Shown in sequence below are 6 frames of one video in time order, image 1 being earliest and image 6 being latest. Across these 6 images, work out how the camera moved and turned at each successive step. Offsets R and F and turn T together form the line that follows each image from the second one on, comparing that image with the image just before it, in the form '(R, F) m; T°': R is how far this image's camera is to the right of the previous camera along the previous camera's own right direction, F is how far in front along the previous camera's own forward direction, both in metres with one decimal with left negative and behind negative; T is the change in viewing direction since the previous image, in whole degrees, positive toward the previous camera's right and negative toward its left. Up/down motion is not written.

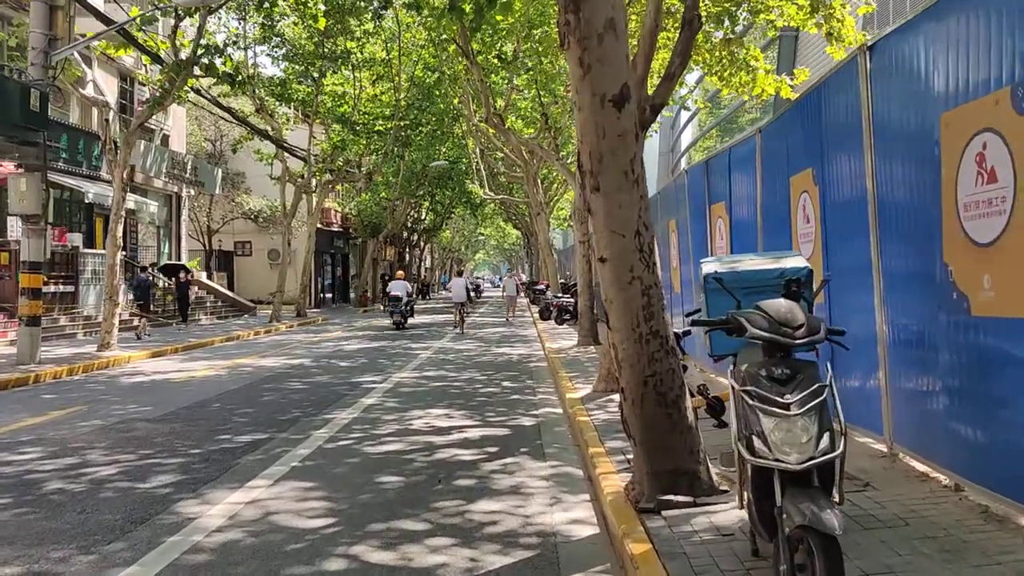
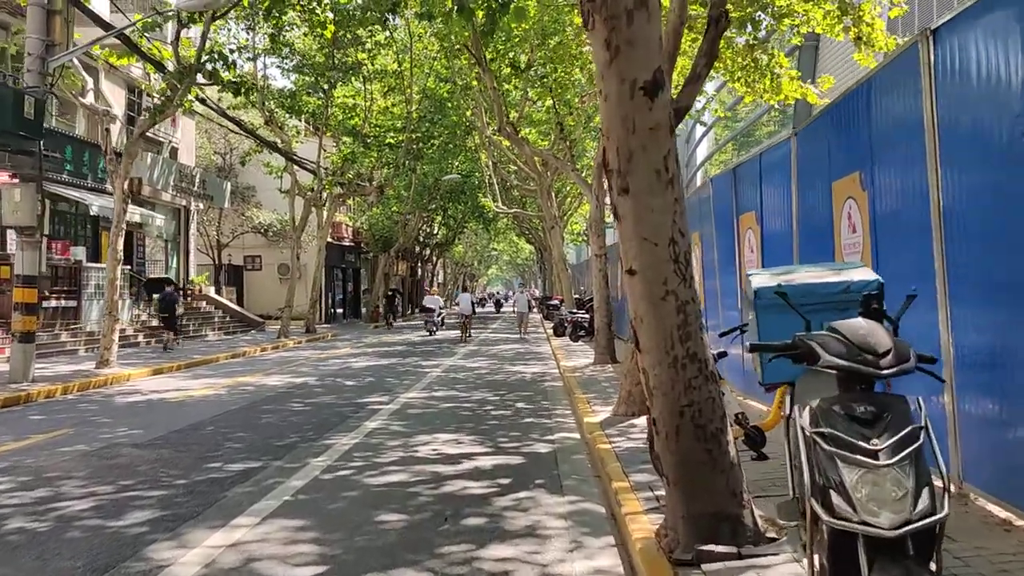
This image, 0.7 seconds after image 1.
(0.0, +0.6) m; -1°
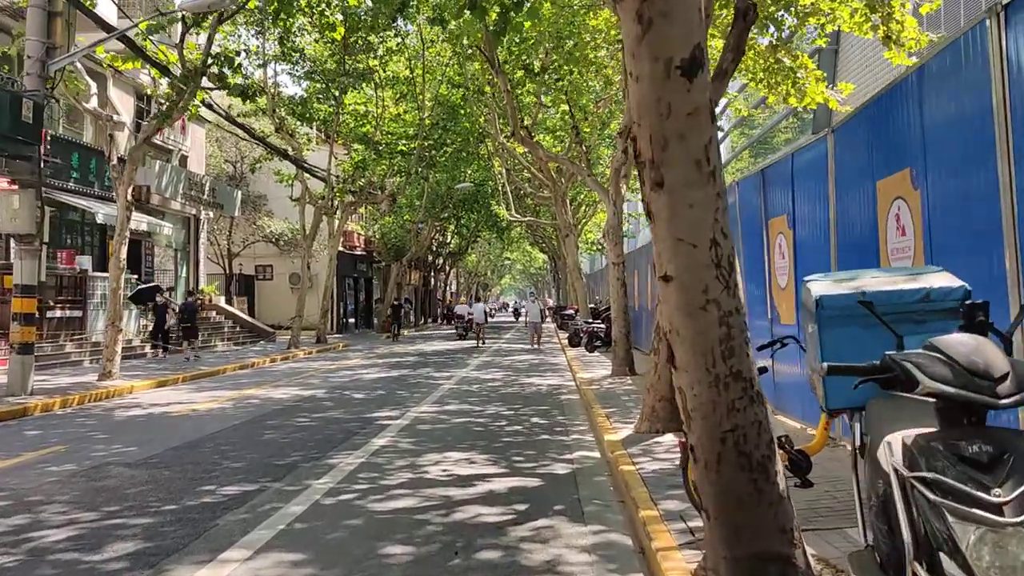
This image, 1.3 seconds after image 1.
(0.0, +0.5) m; -1°
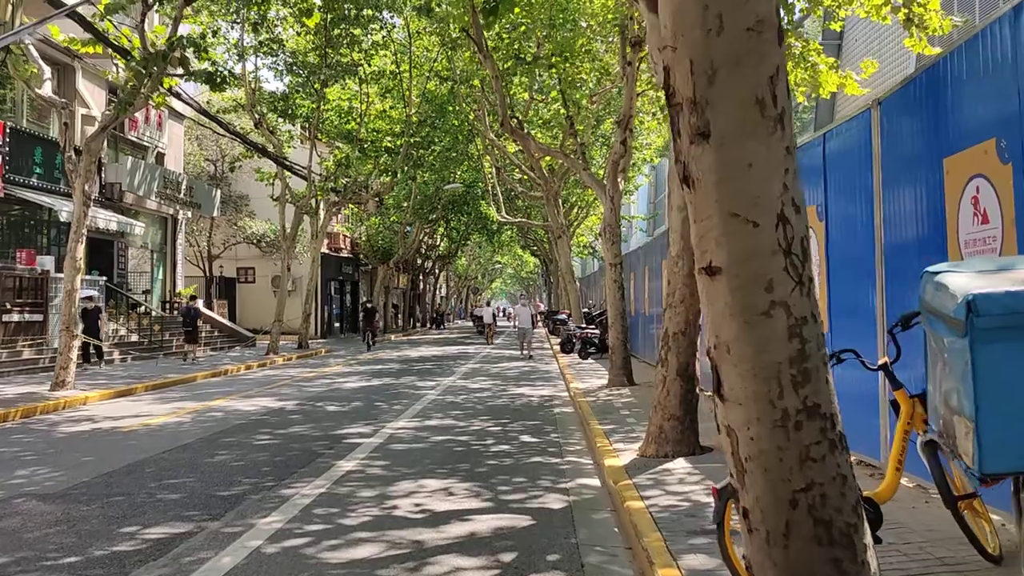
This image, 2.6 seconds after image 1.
(0.0, +1.1) m; +1°
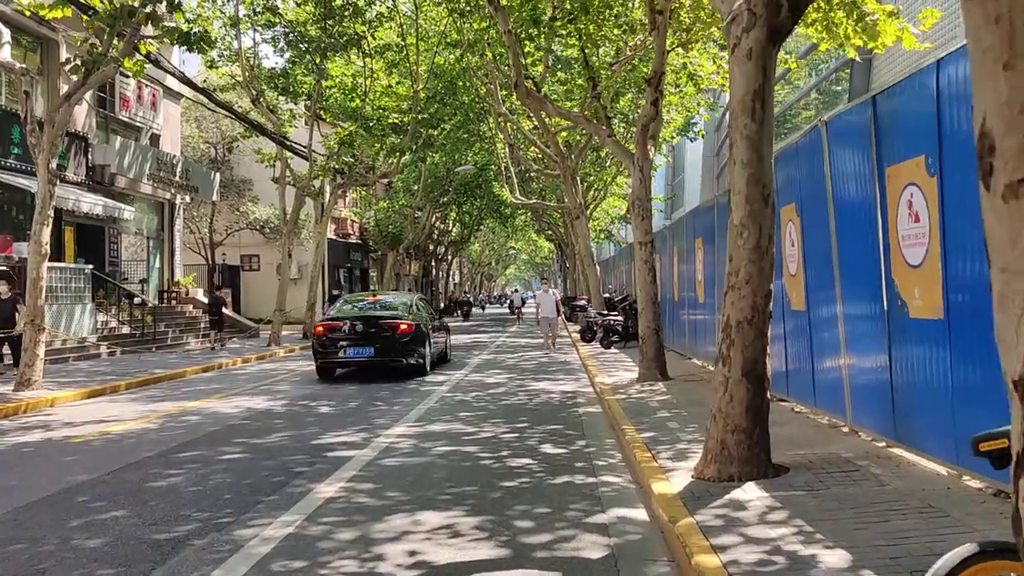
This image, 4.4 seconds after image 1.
(0.0, +1.6) m; -1°
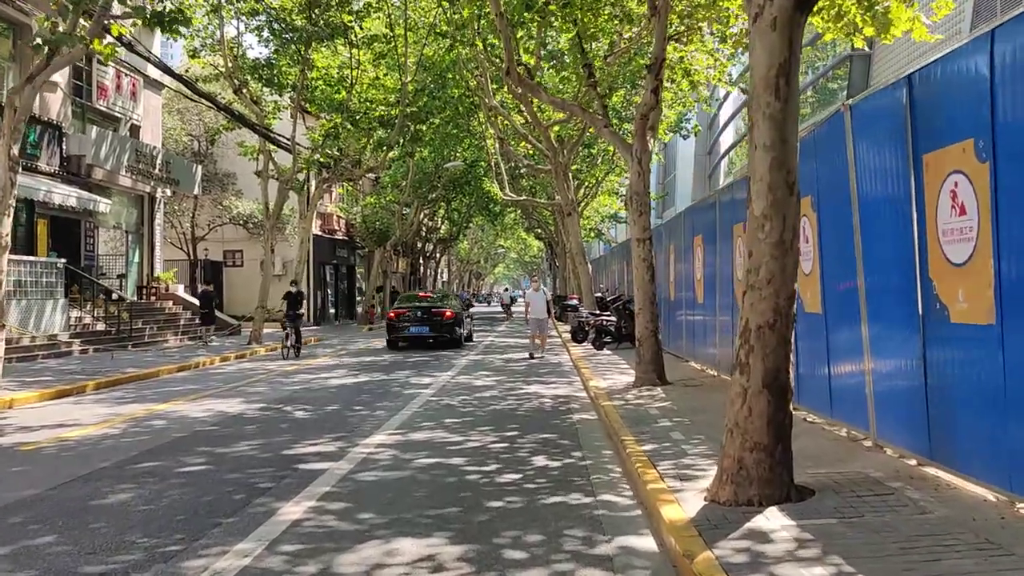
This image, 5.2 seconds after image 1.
(0.0, +0.7) m; +1°
